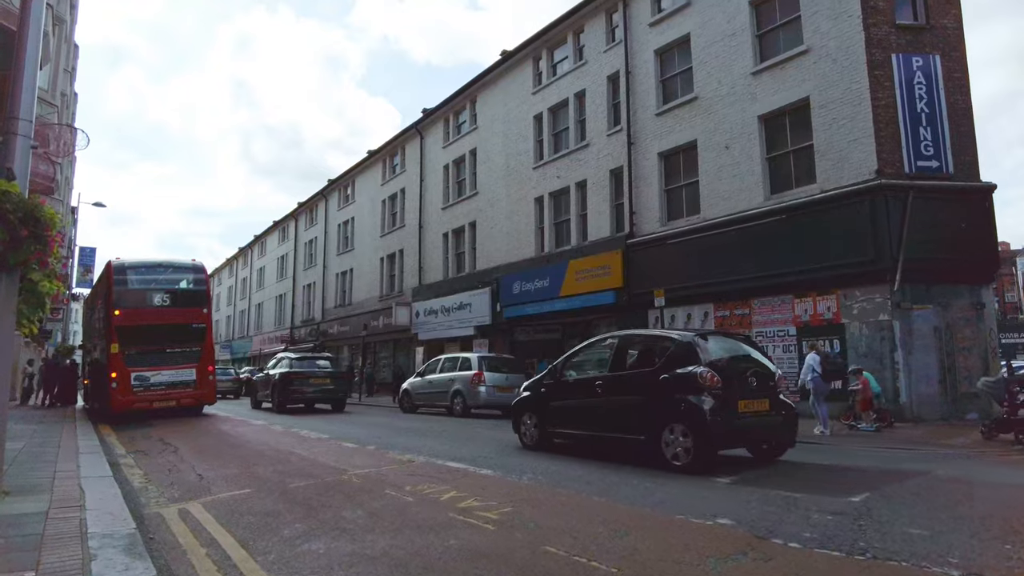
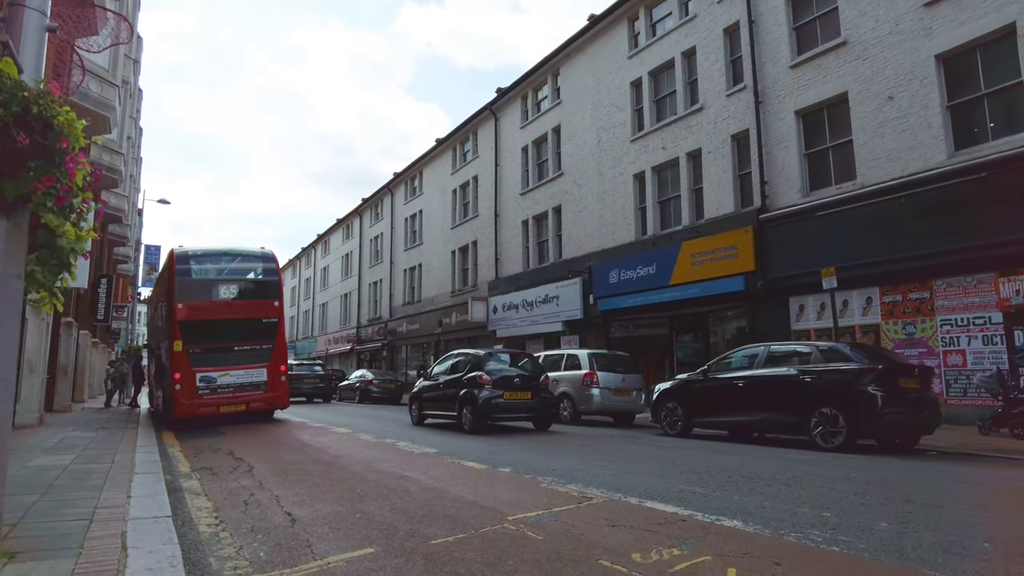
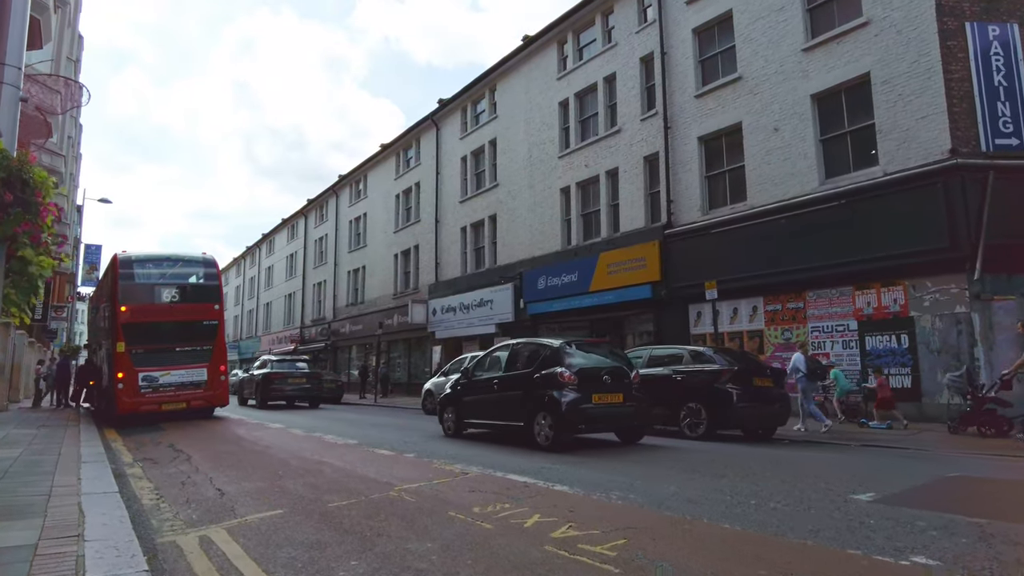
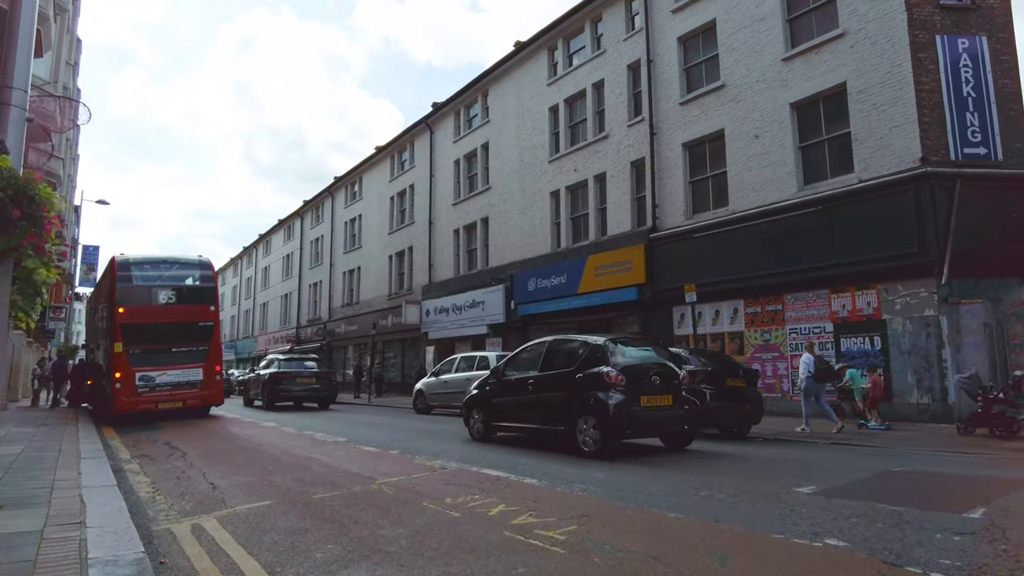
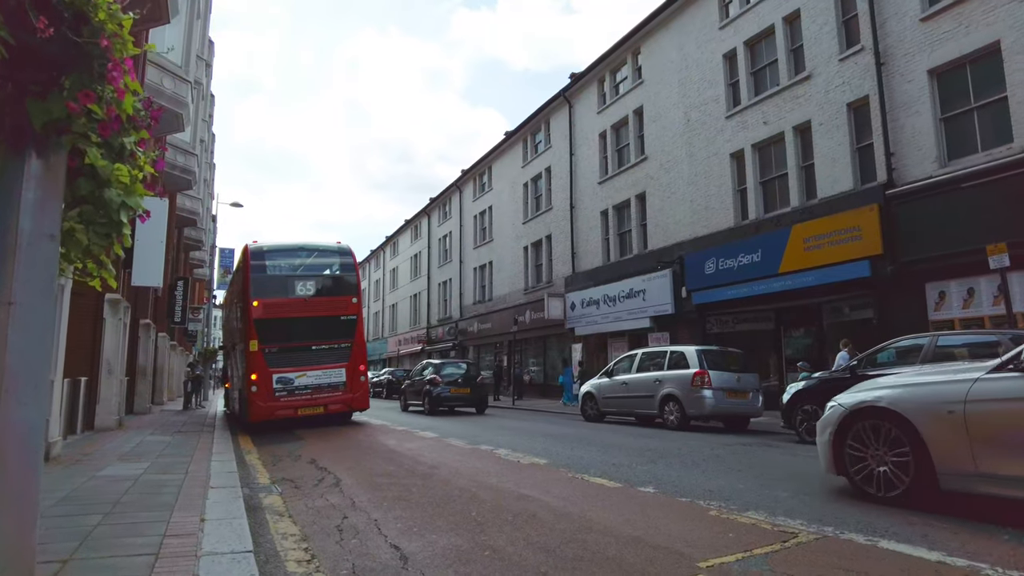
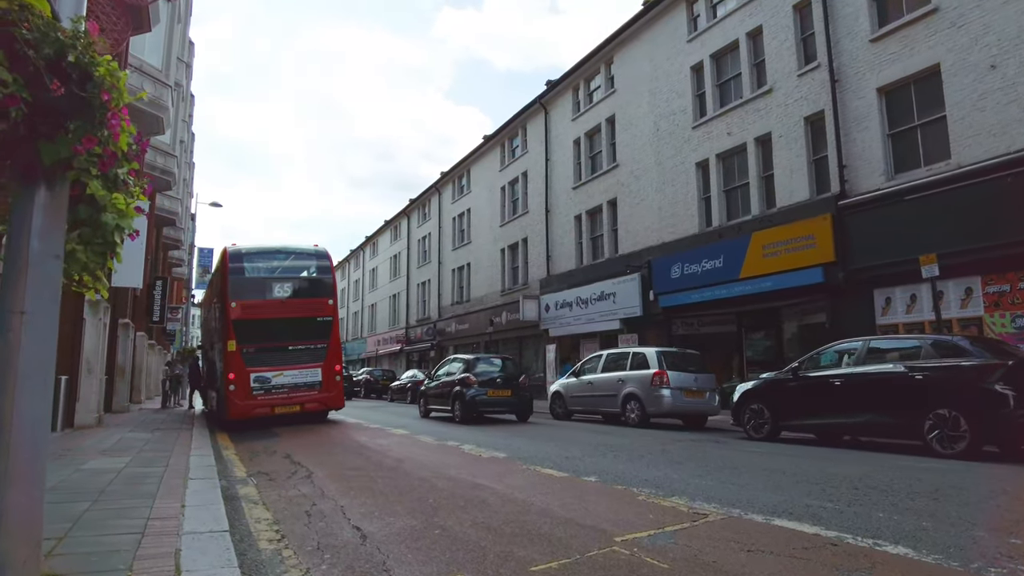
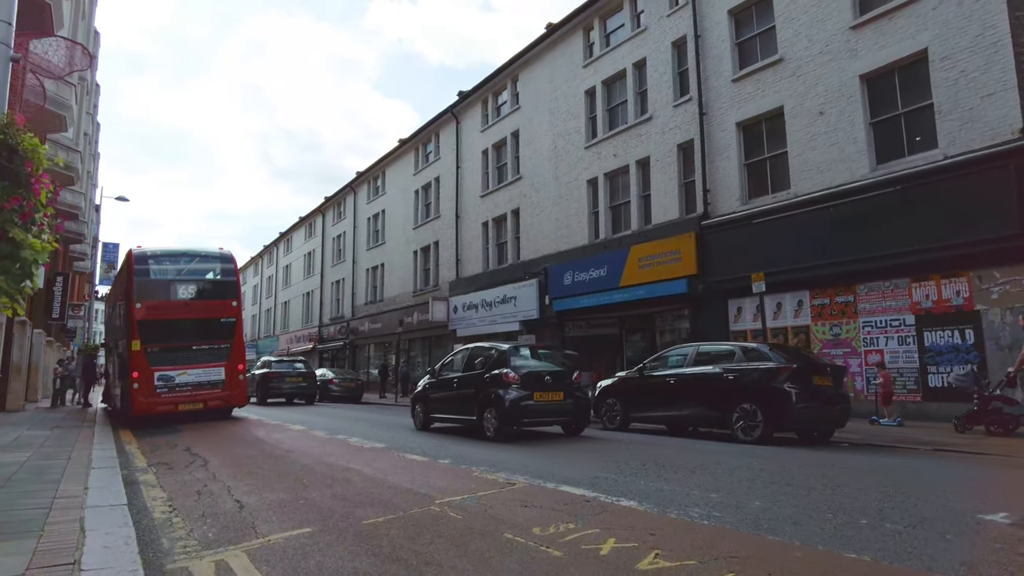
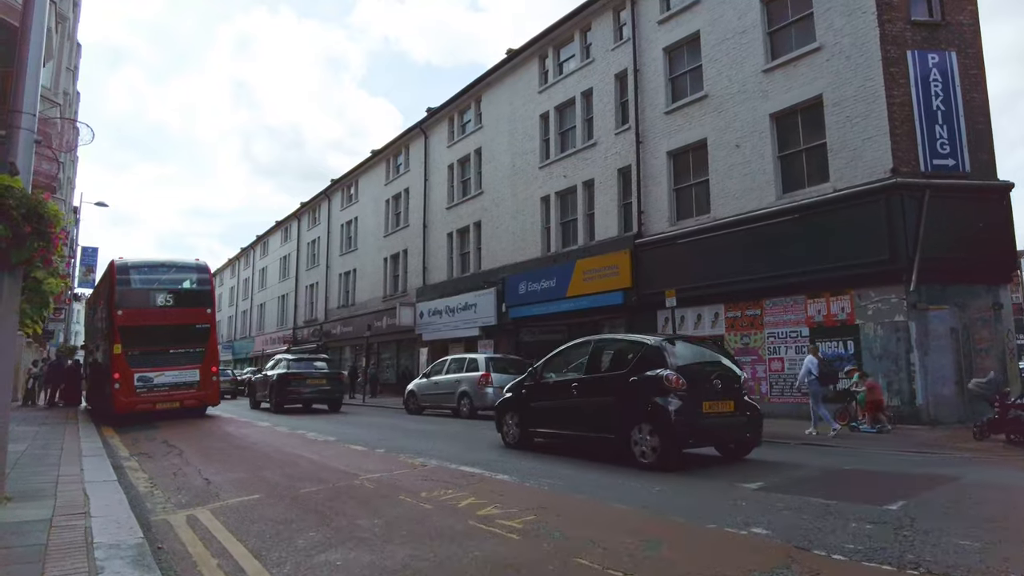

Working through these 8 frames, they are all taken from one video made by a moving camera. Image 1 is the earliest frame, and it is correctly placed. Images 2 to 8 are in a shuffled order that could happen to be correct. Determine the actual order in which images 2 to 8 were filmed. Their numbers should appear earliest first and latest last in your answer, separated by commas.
8, 4, 3, 7, 2, 6, 5
